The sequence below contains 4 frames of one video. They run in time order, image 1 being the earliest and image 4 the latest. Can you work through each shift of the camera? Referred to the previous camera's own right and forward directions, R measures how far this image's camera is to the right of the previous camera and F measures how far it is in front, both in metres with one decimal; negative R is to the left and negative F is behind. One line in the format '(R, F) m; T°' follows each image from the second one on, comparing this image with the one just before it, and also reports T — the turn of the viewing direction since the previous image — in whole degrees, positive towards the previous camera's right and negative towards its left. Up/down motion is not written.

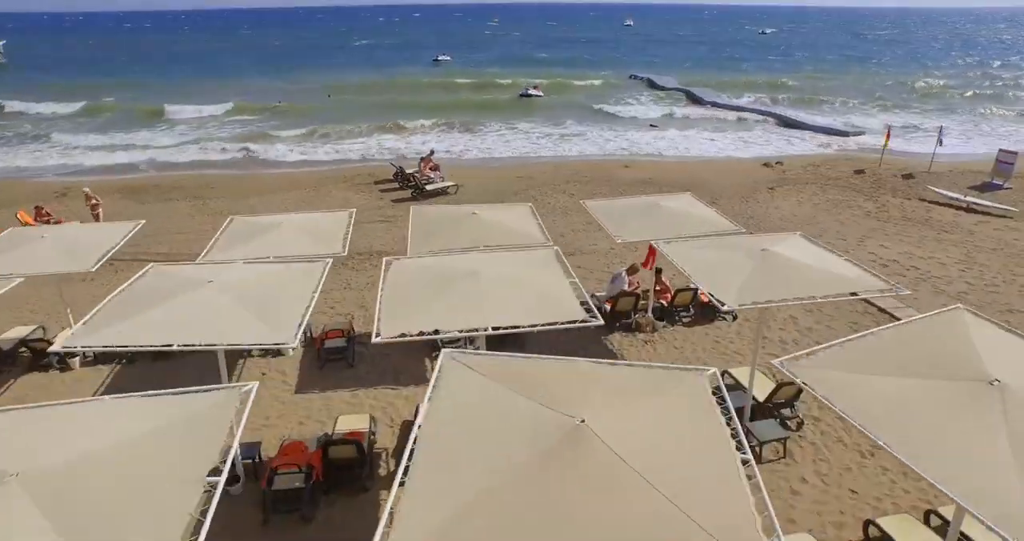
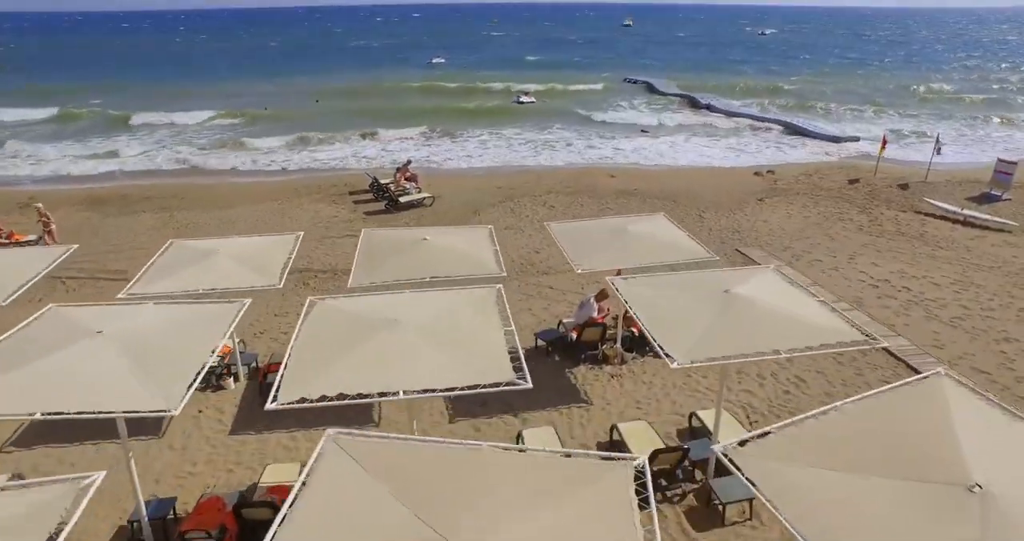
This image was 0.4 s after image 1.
(+0.9, +1.0) m; 0°
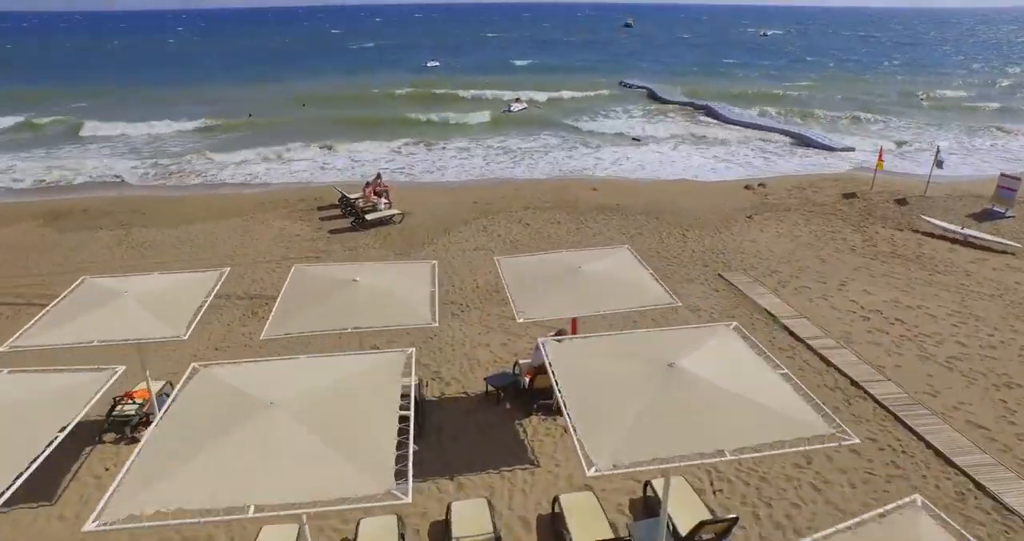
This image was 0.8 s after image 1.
(+1.1, +1.3) m; 0°
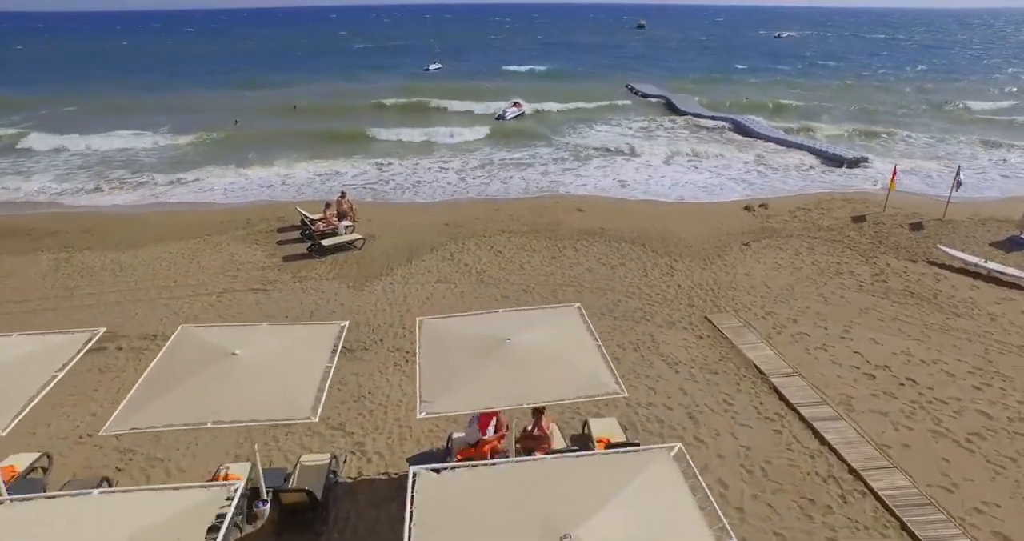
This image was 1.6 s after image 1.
(+1.4, +2.1) m; -1°
